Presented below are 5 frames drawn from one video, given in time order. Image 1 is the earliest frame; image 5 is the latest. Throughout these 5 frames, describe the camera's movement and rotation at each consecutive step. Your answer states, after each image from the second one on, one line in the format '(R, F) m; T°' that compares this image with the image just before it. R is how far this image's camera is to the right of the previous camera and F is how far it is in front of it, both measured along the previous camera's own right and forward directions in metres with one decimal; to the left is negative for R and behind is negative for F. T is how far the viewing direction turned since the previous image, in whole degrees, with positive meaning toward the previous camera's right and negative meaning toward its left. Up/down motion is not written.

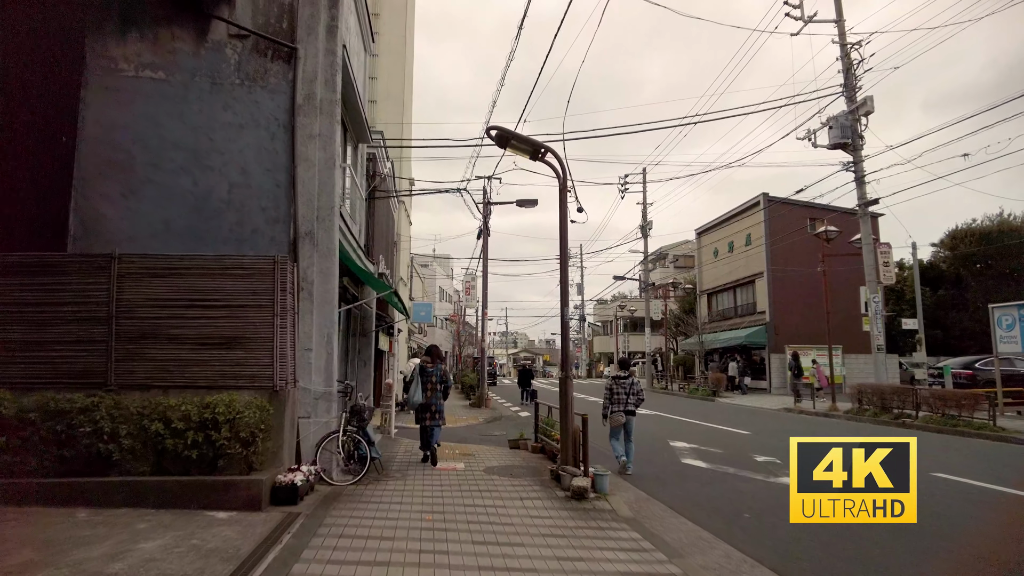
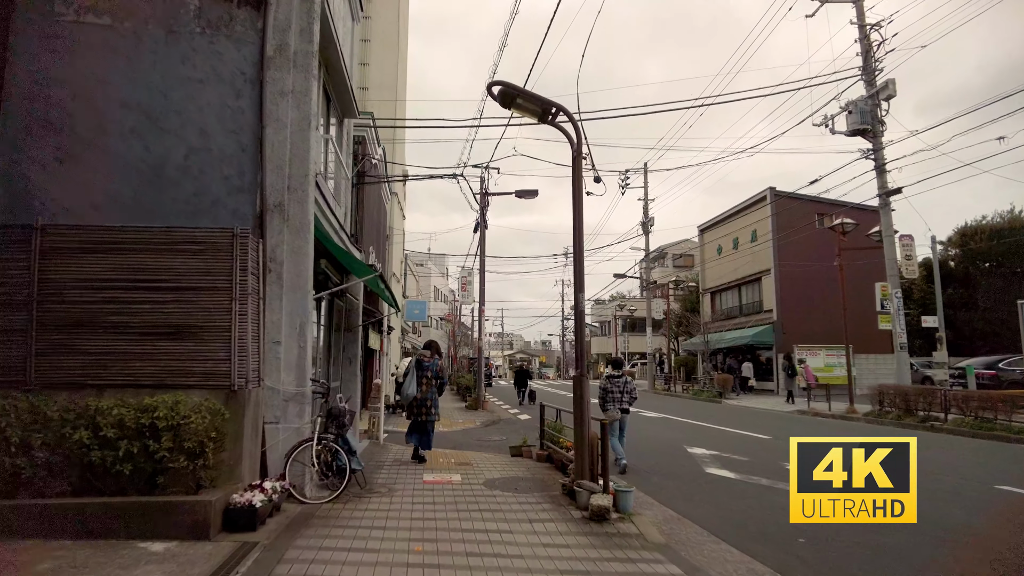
(-0.1, +1.0) m; 0°
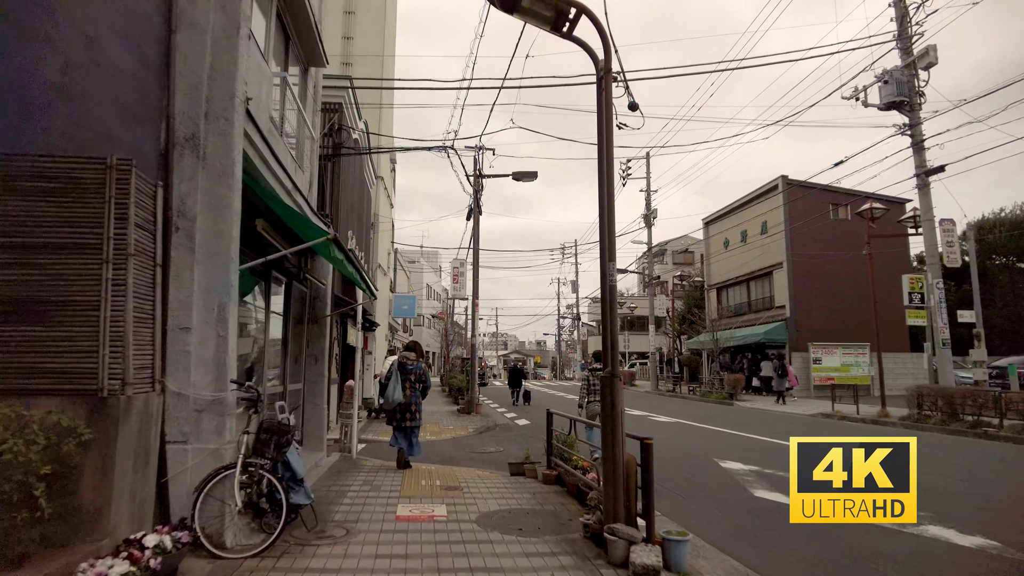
(-0.1, +1.6) m; +1°
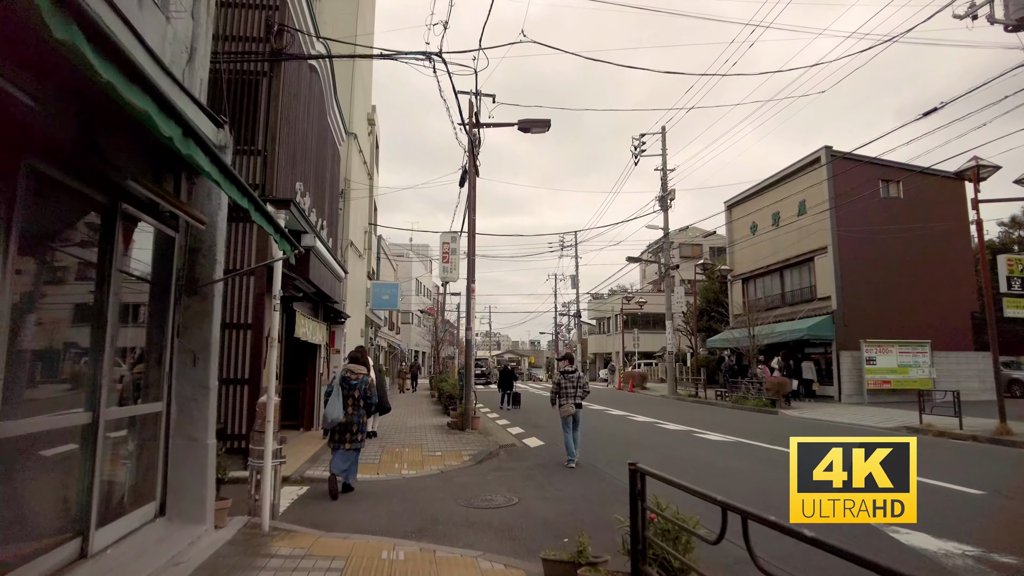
(-0.3, +3.6) m; +1°
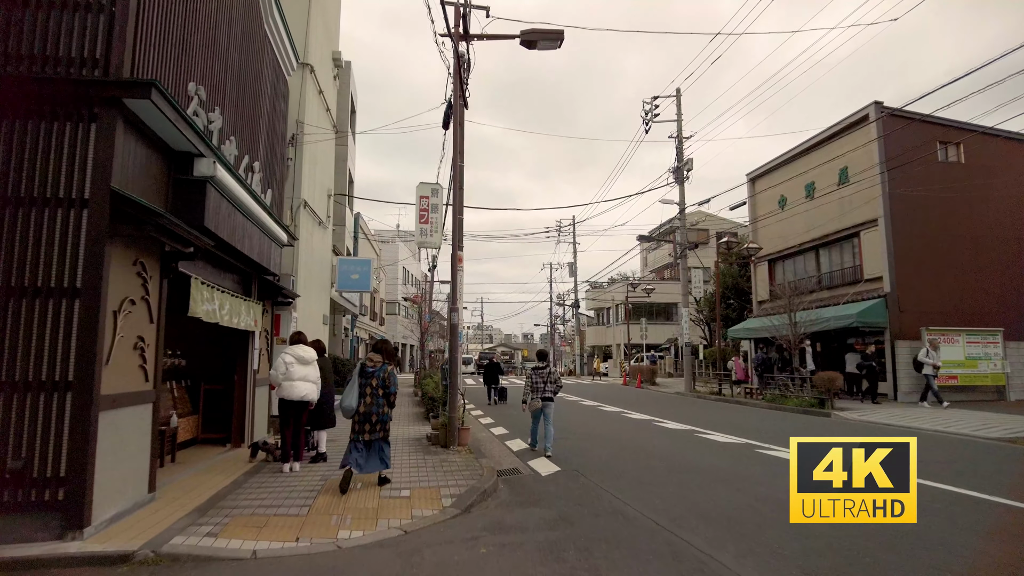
(-0.1, +3.2) m; +1°
